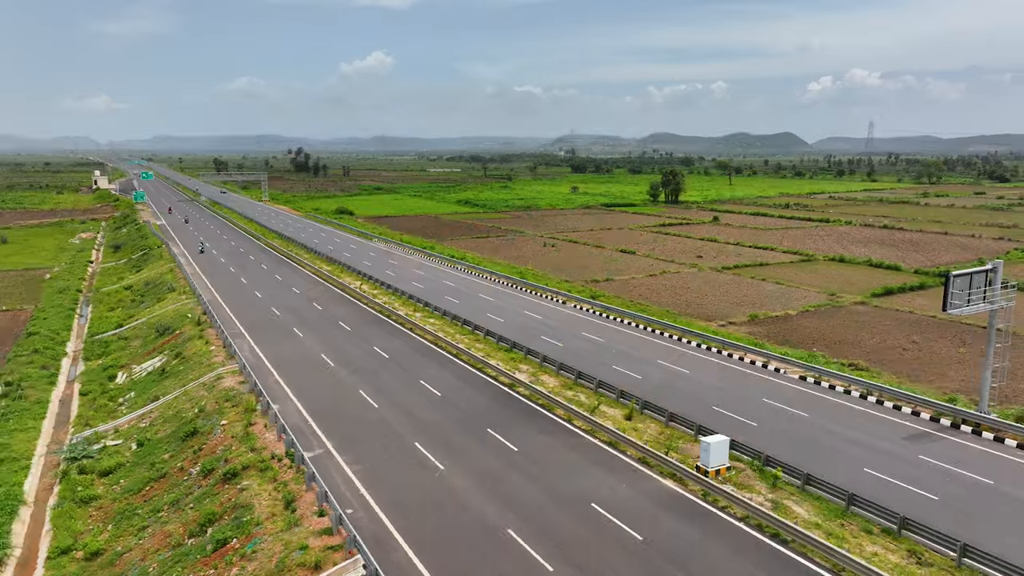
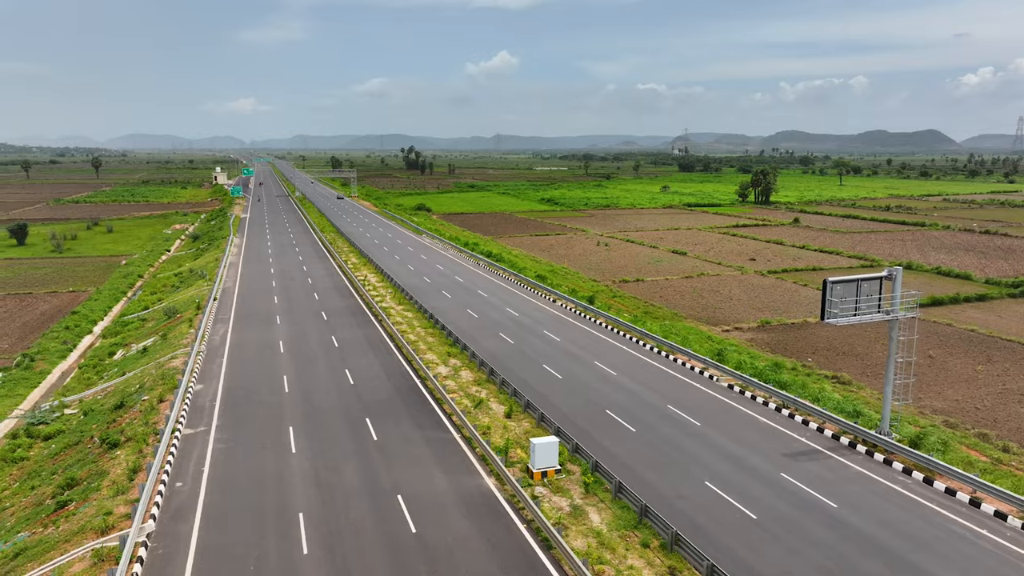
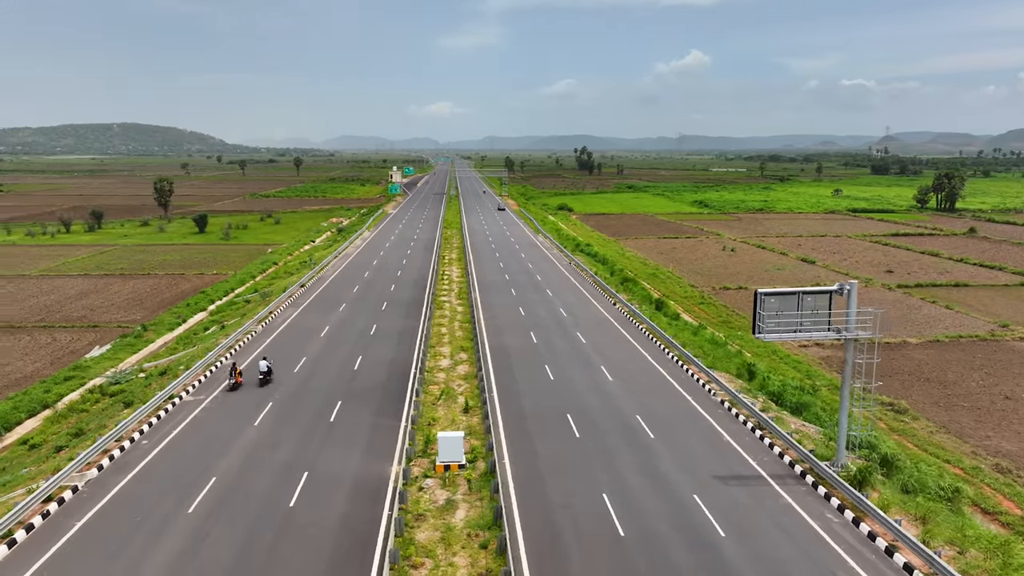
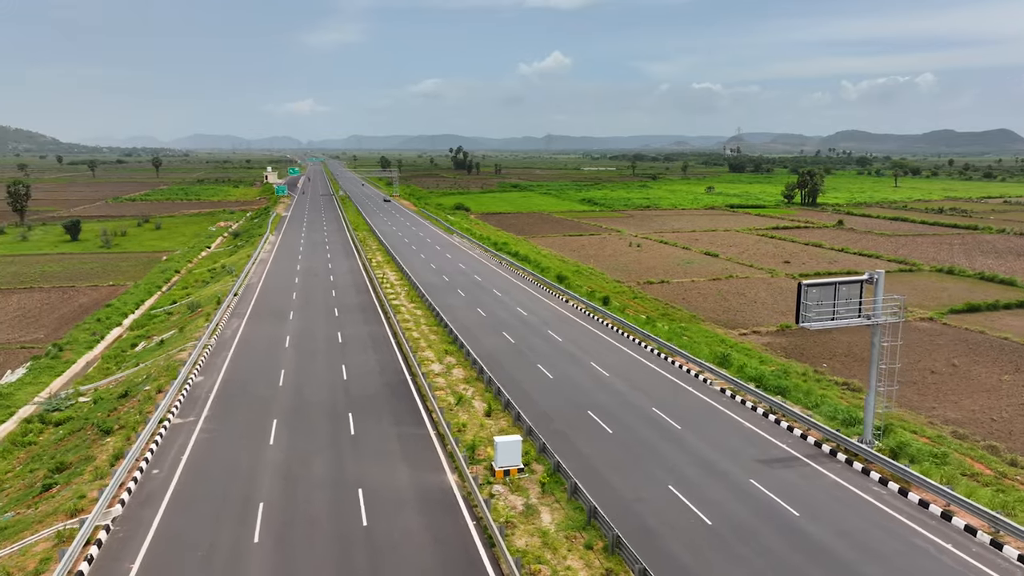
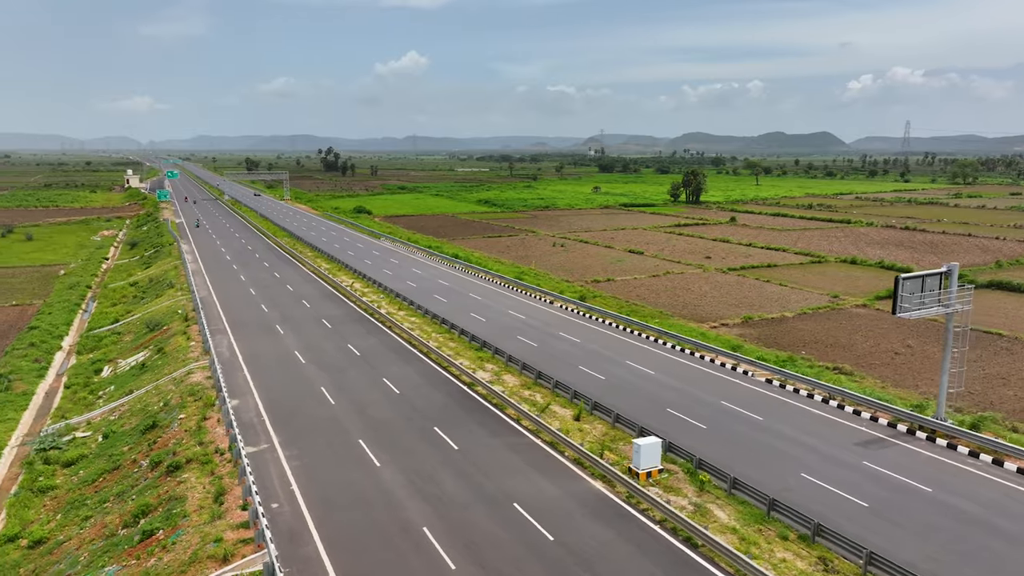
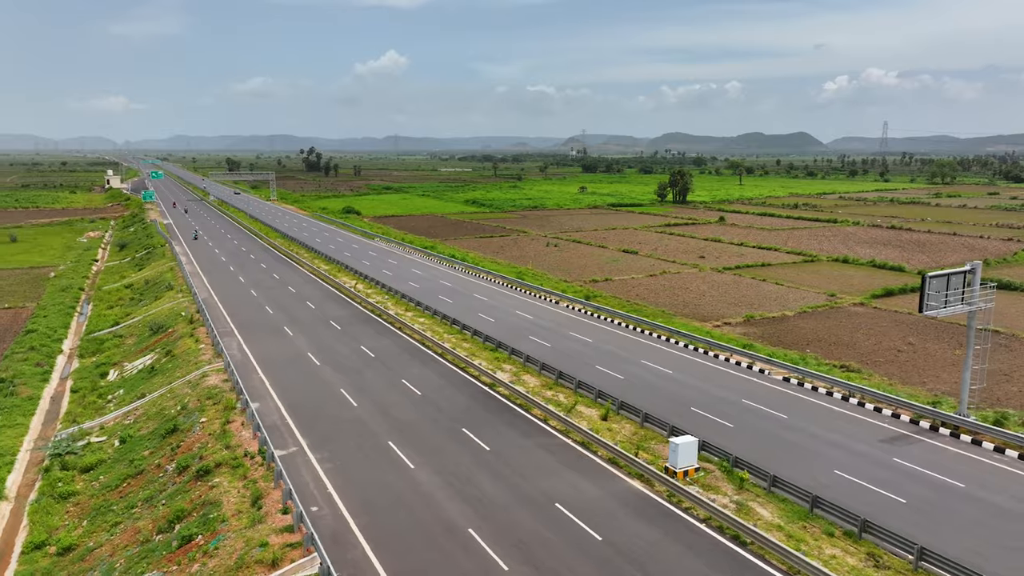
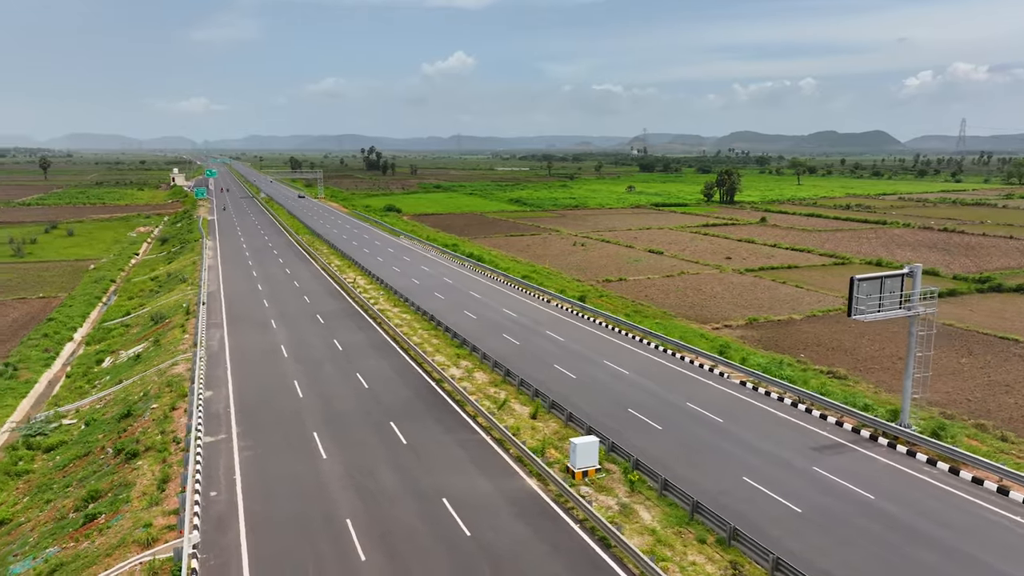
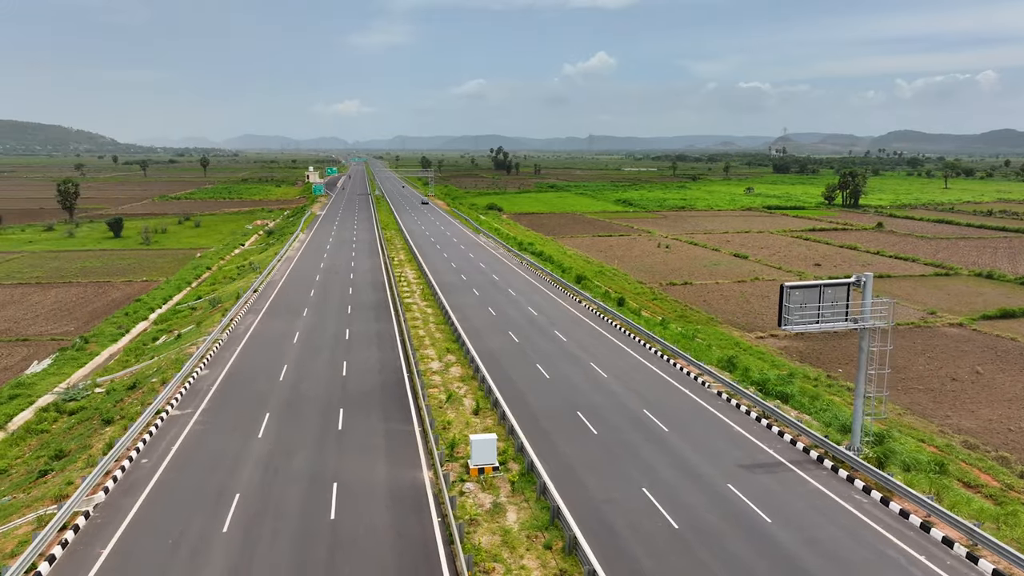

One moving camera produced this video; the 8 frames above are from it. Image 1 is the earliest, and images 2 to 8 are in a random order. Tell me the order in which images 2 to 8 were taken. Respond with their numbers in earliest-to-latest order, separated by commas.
6, 5, 7, 2, 4, 8, 3
